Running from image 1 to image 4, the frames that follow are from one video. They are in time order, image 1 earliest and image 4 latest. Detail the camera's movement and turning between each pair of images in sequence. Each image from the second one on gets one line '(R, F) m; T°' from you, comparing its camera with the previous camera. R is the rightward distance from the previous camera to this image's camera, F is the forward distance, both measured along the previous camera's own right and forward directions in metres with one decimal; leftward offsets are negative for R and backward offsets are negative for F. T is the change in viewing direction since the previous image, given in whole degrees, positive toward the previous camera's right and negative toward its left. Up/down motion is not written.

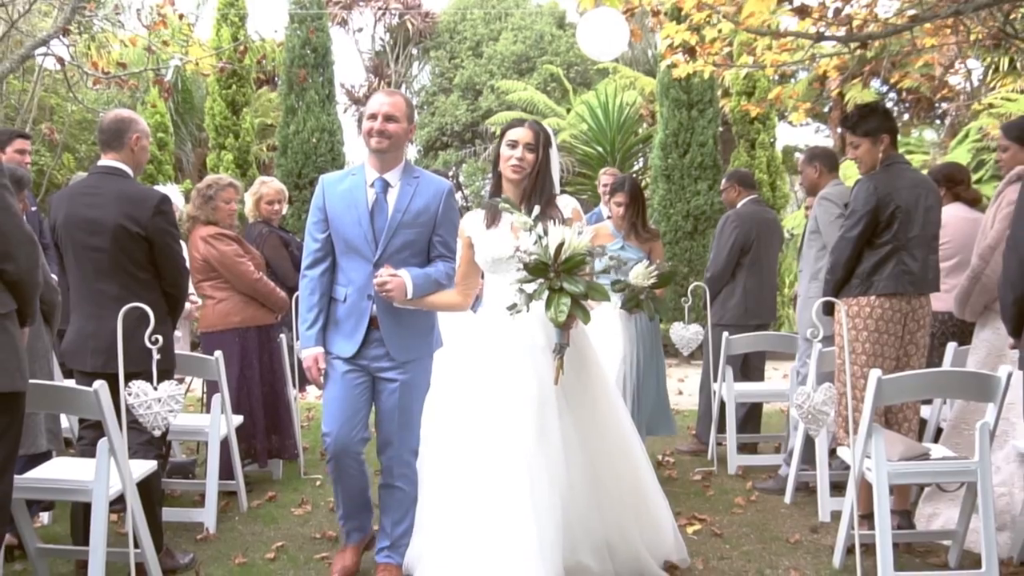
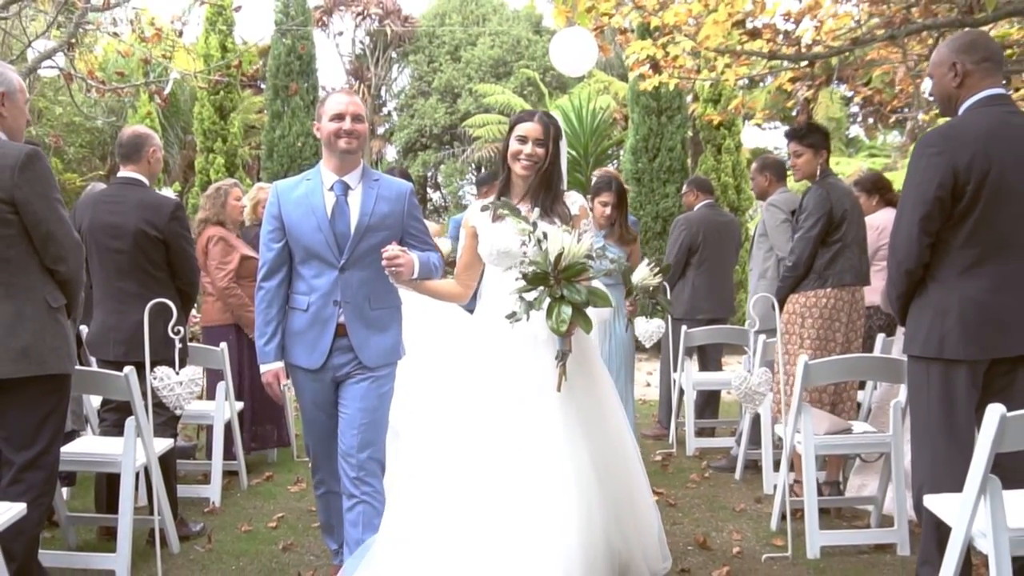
(0.0, -0.6) m; +1°
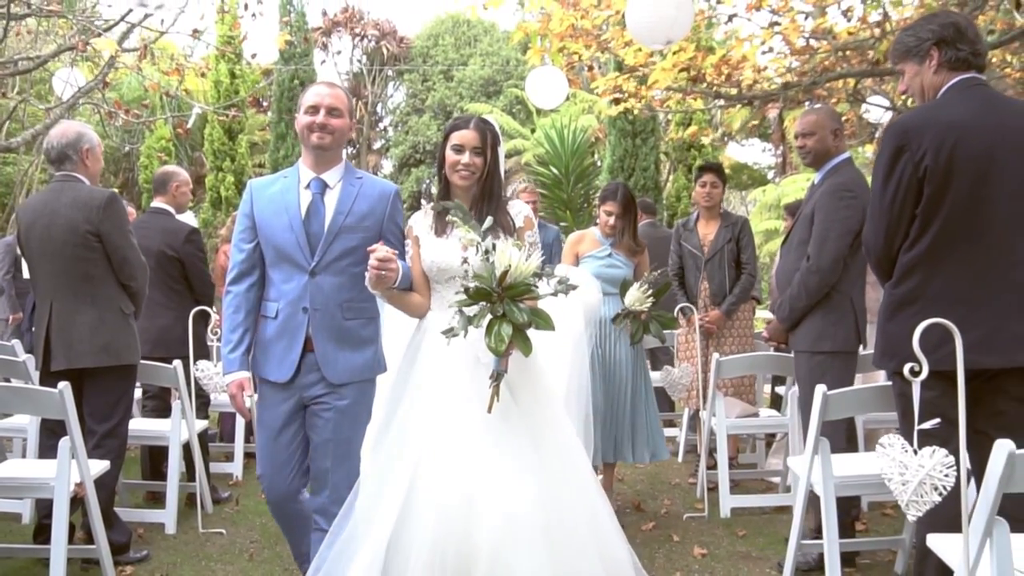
(+0.1, -1.1) m; 0°
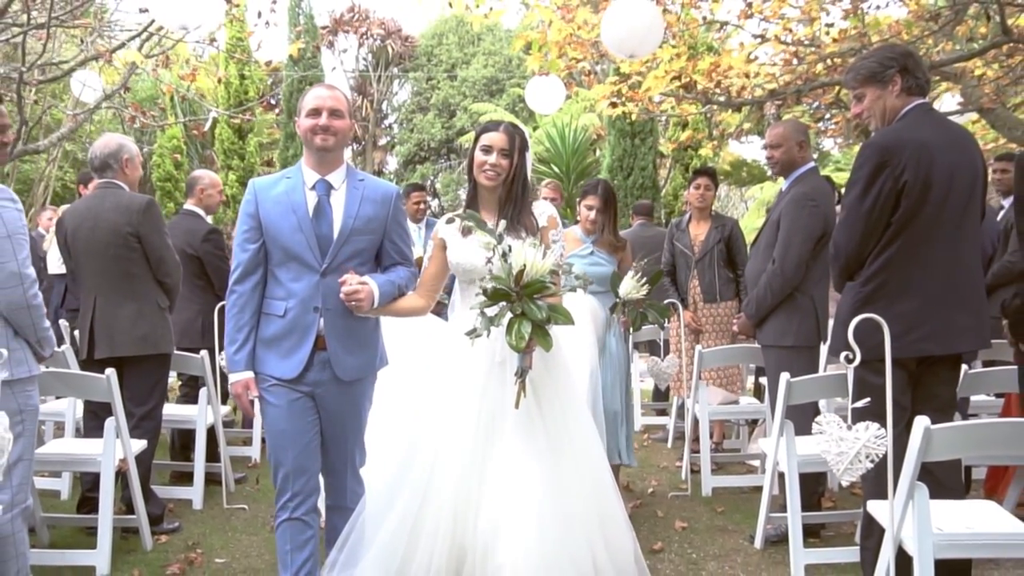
(0.0, -0.5) m; 0°
